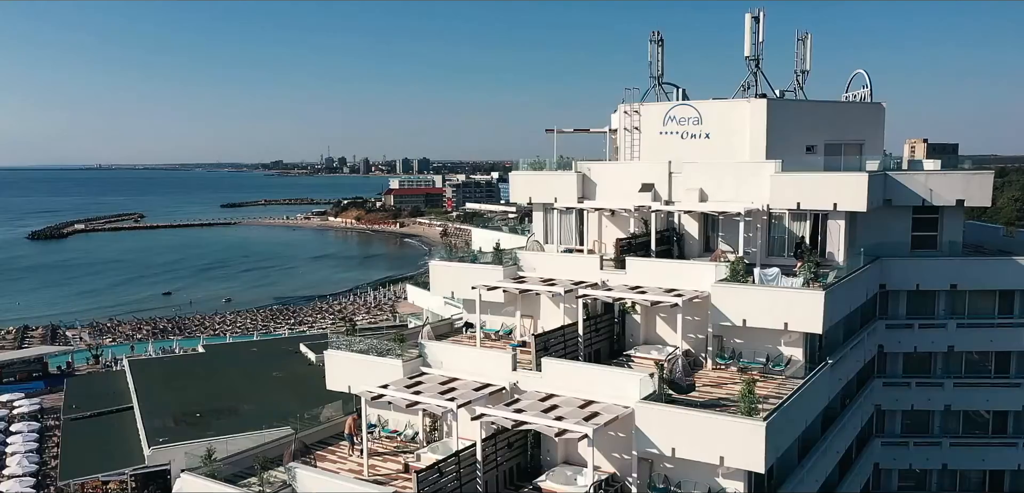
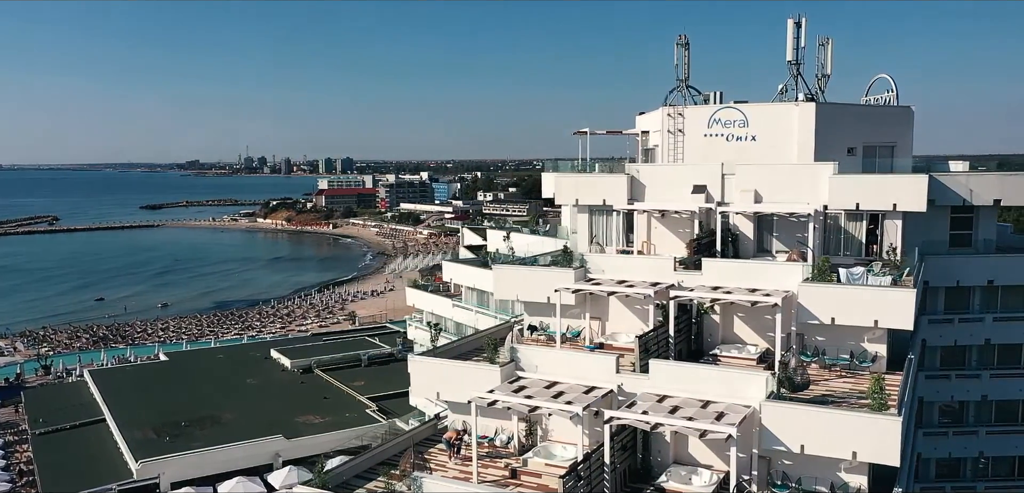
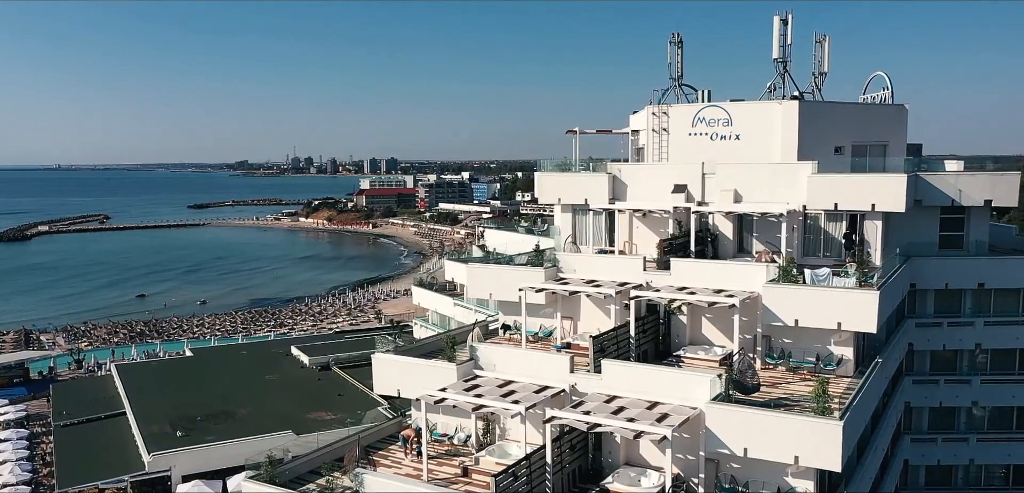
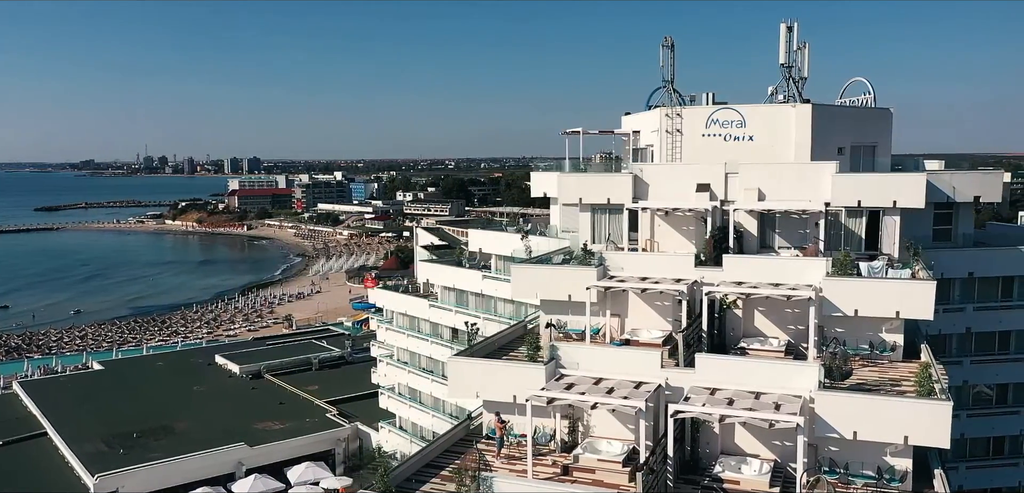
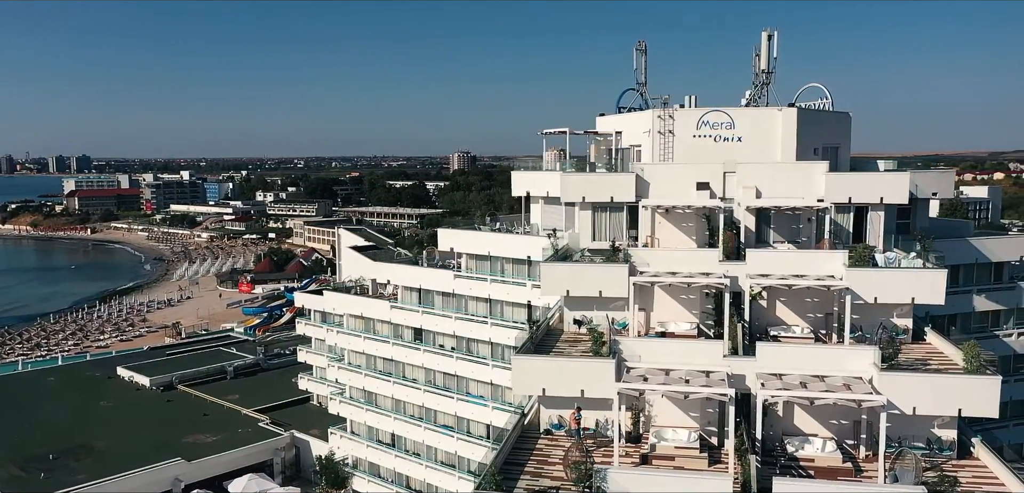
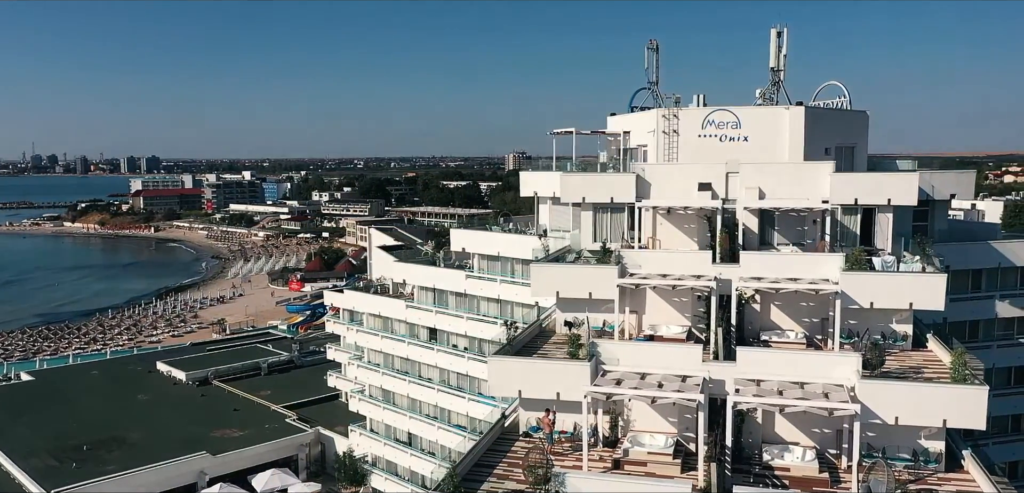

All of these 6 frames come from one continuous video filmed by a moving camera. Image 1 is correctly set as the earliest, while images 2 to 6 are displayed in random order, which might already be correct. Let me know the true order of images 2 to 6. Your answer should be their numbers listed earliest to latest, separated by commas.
3, 2, 4, 6, 5
